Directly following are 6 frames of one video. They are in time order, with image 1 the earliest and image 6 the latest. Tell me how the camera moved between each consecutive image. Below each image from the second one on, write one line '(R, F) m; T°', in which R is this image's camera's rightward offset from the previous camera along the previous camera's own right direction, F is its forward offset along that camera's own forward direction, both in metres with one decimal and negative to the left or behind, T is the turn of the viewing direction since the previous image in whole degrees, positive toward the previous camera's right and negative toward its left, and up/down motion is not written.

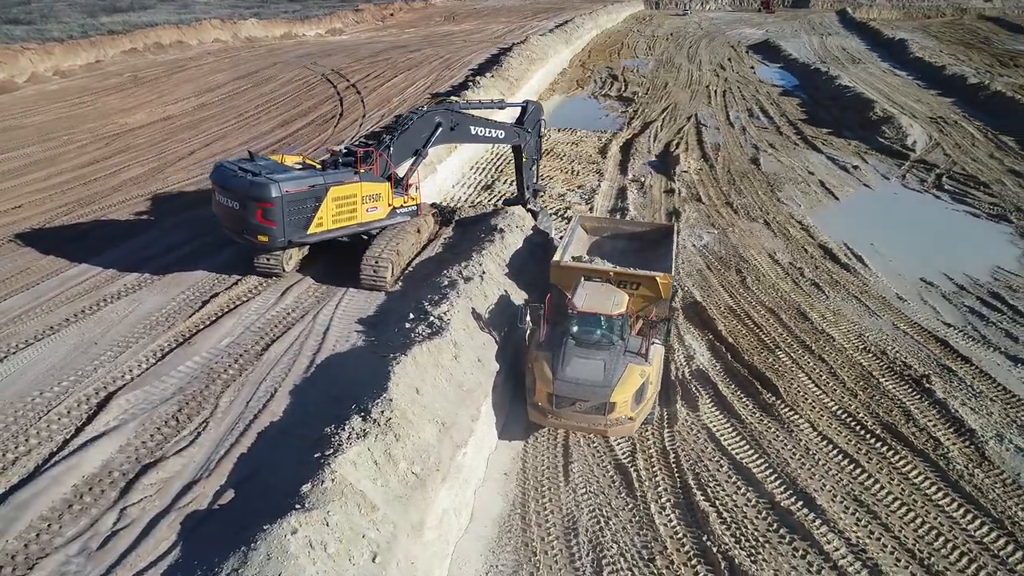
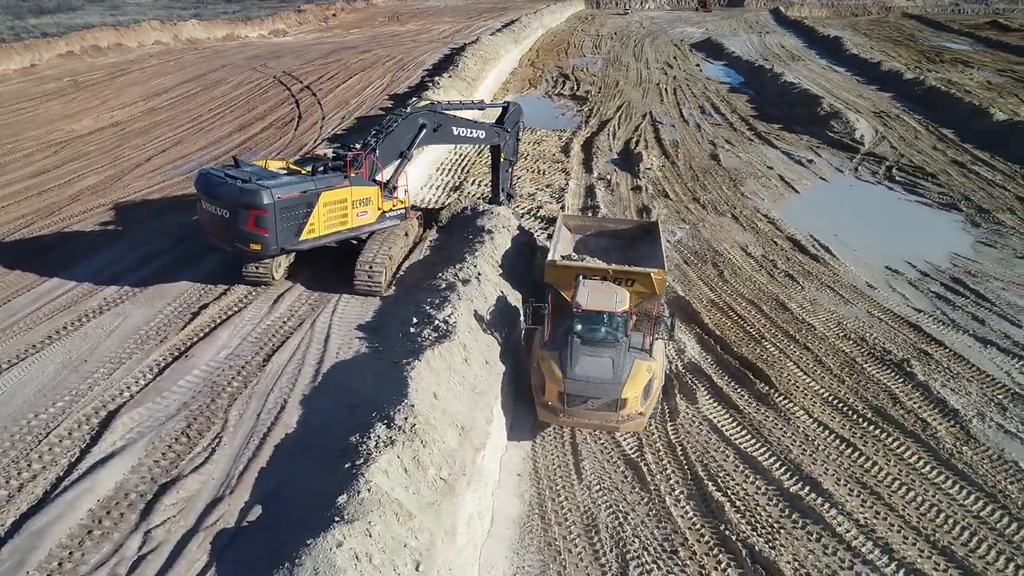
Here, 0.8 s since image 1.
(-0.6, 0.0) m; +4°
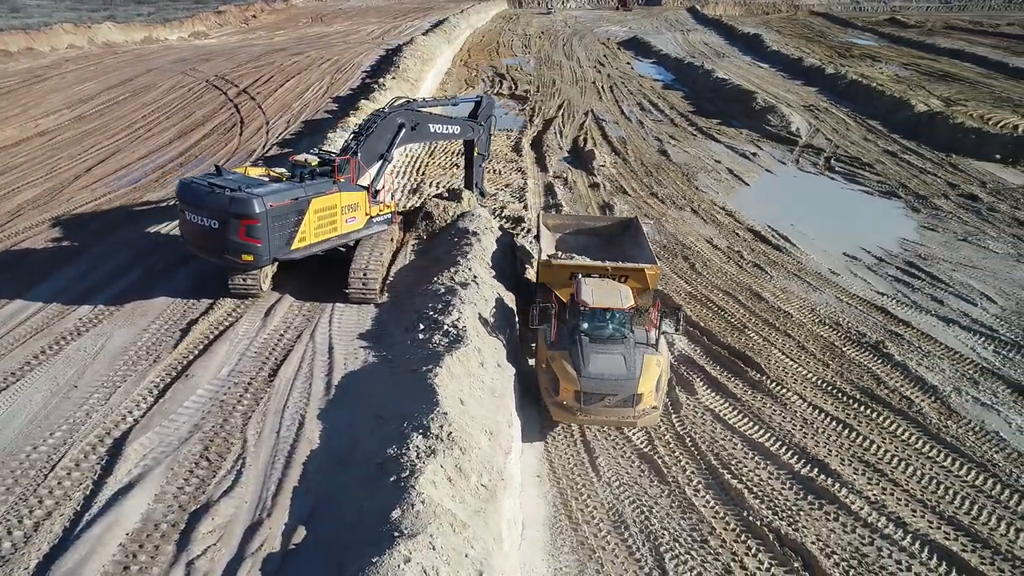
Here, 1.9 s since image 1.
(-0.9, +0.1) m; +6°
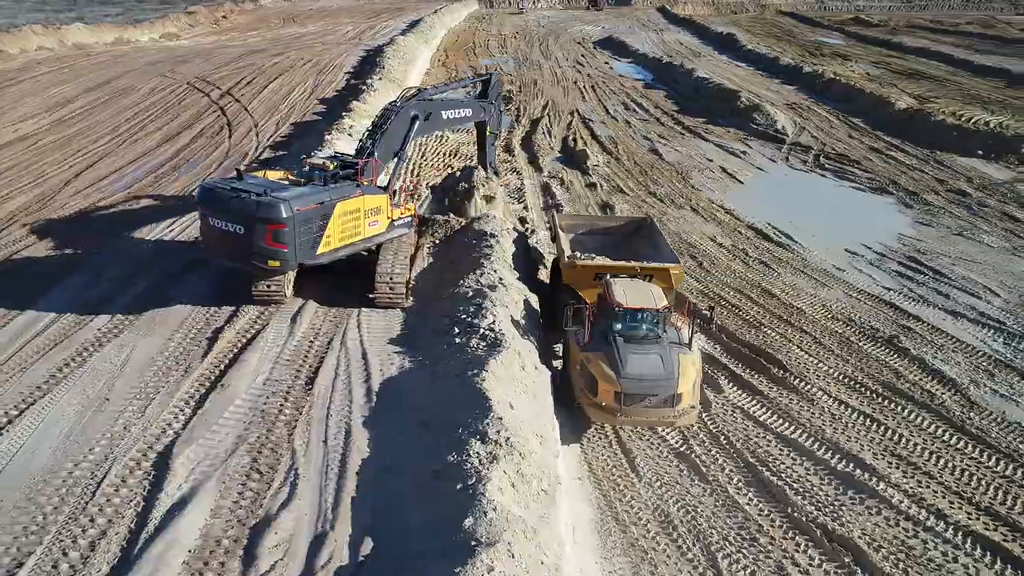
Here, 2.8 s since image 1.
(-0.7, +0.1) m; +2°
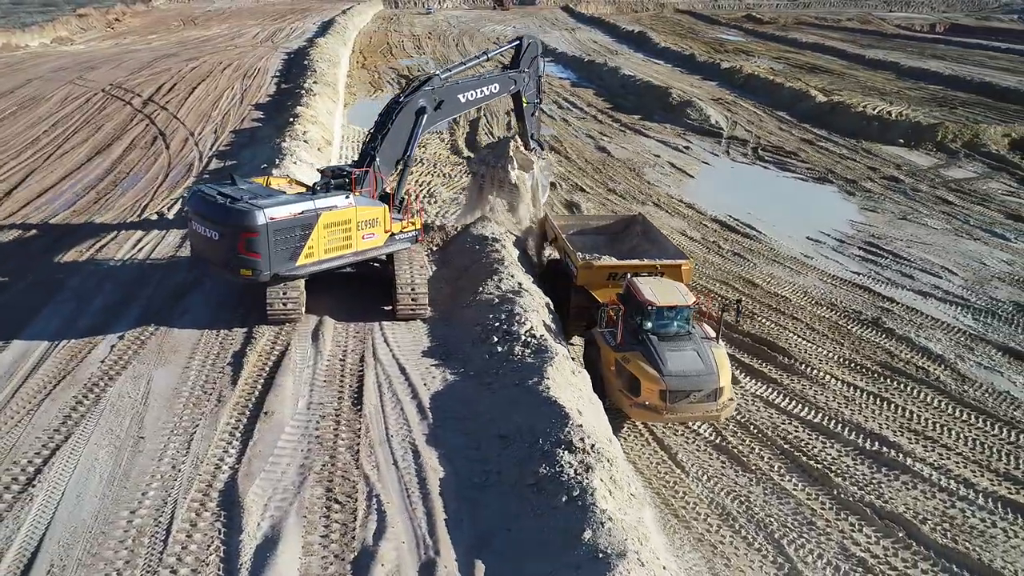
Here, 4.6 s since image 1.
(-1.3, +0.2) m; +7°
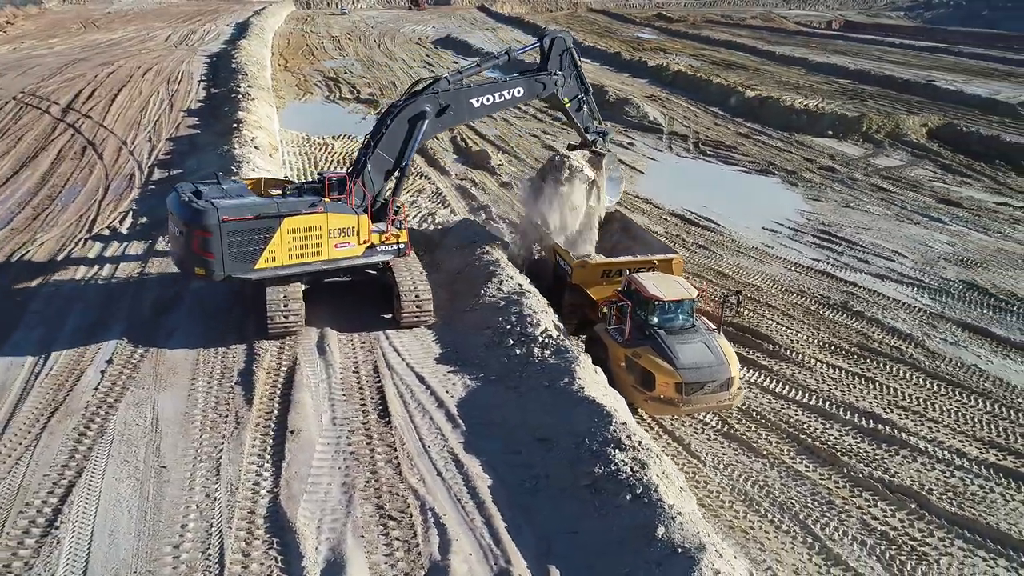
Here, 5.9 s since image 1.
(-1.0, +0.1) m; +6°
